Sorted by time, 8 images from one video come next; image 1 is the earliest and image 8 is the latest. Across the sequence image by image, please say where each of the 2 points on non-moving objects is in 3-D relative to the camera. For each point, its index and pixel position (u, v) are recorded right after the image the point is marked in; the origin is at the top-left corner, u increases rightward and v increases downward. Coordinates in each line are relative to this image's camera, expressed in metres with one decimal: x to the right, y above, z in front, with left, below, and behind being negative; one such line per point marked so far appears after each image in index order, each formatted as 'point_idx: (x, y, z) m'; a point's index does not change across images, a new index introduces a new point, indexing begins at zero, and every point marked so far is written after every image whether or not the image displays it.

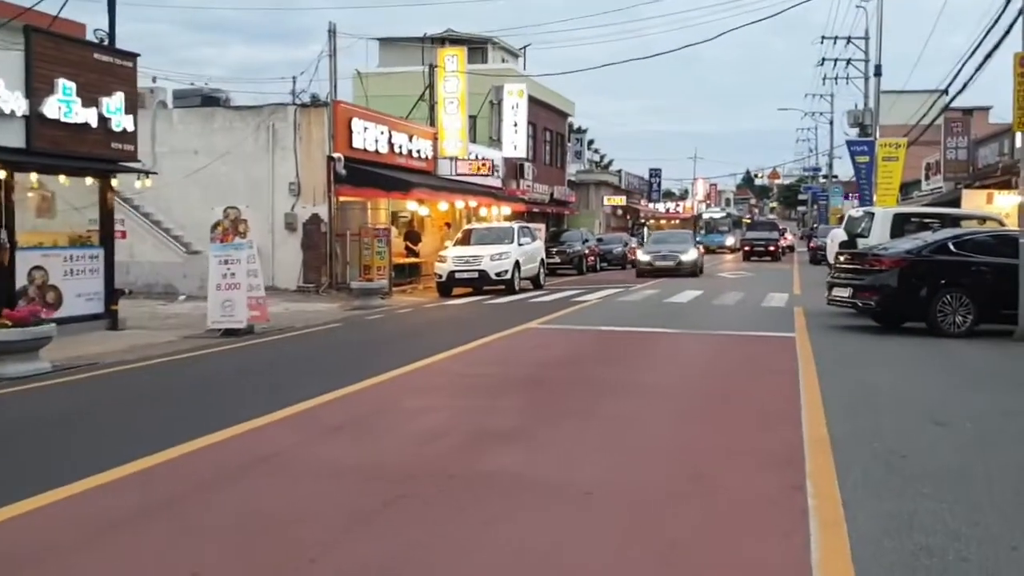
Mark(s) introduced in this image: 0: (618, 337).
0: (+1.6, -0.7, +14.6) m
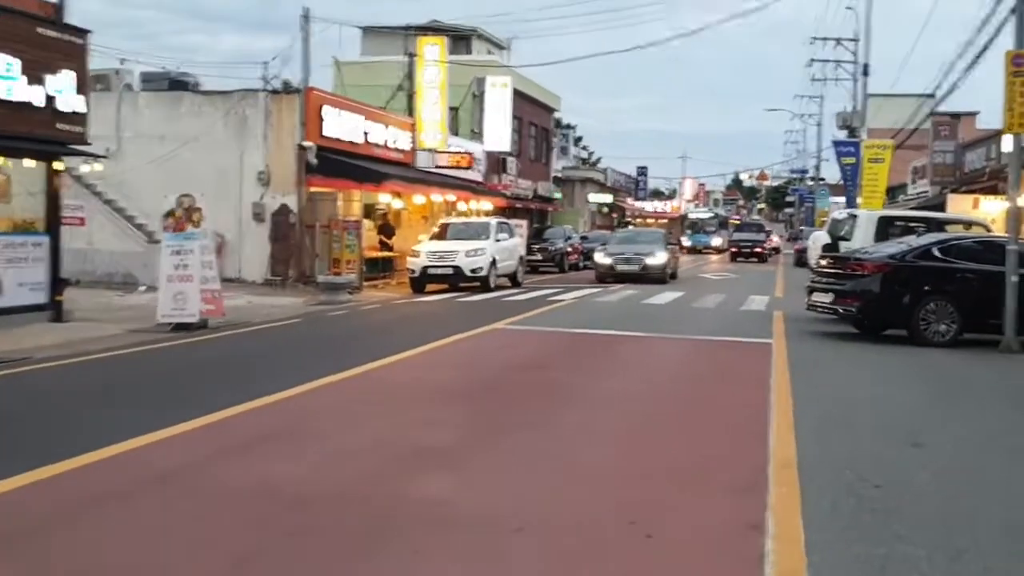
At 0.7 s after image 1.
0: (+1.1, -0.7, +13.9) m
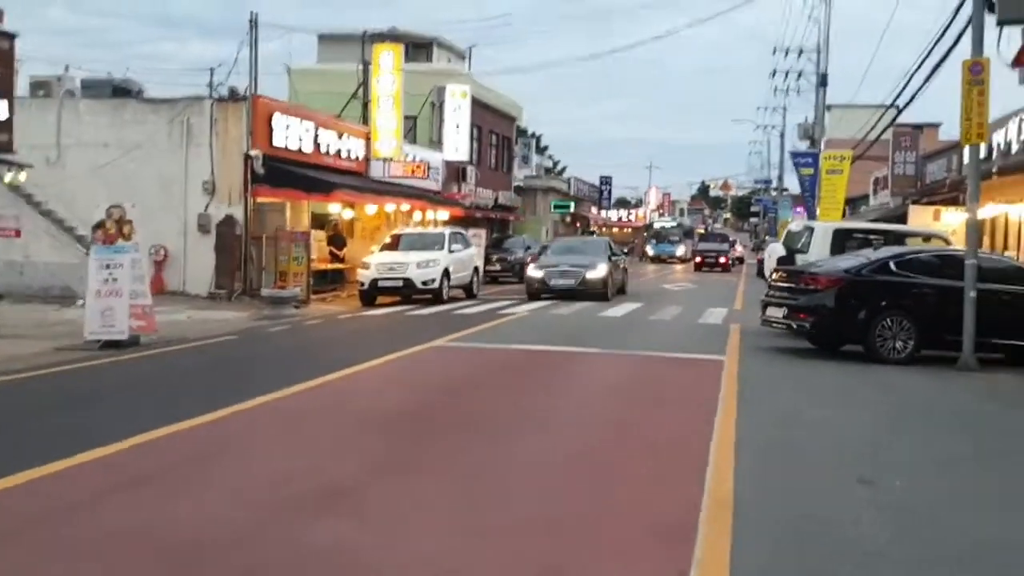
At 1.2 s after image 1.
0: (+0.3, -0.9, +13.4) m
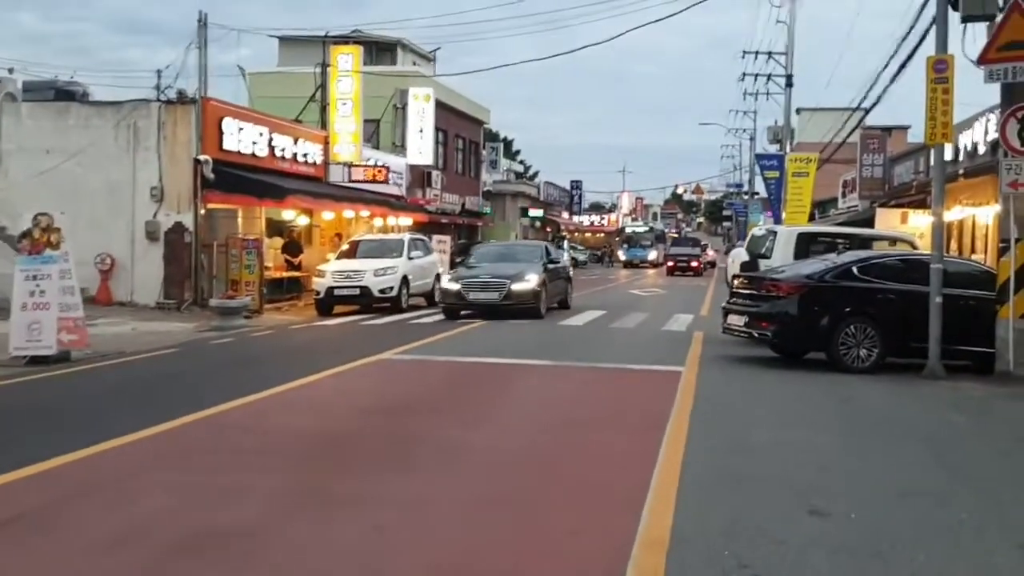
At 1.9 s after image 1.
0: (-0.4, -1.0, +12.8) m
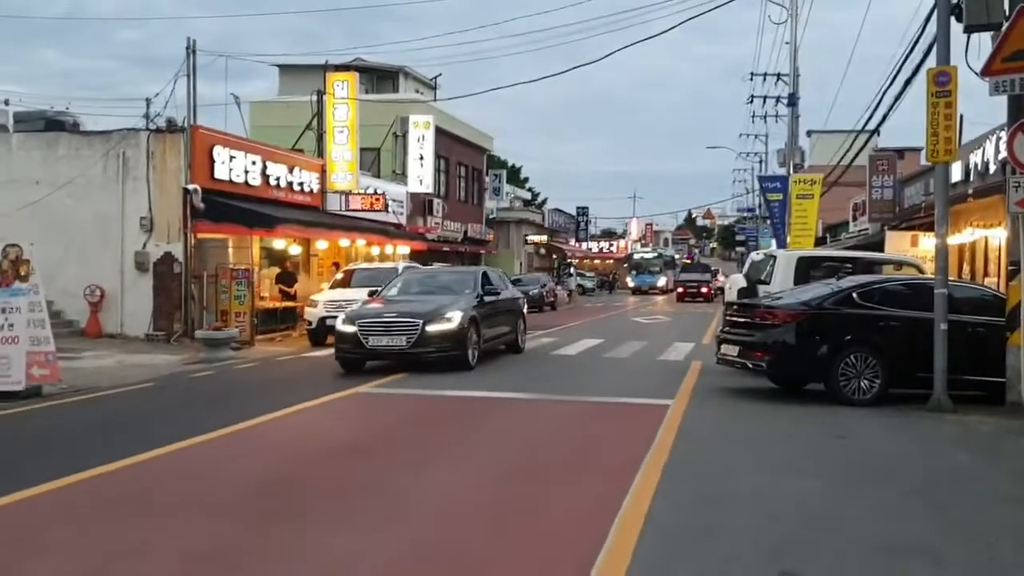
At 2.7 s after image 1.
0: (-0.6, -1.4, +12.2) m
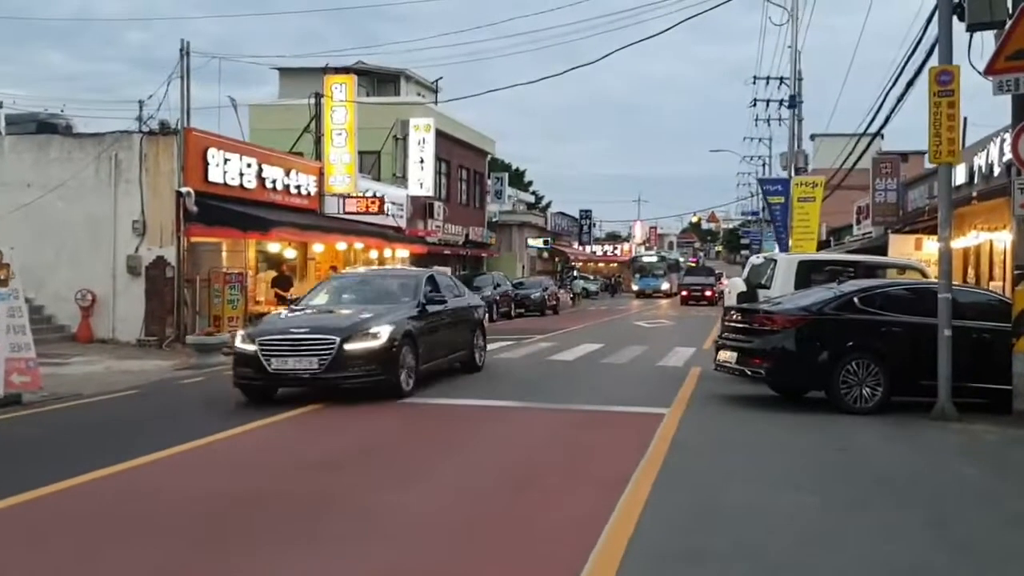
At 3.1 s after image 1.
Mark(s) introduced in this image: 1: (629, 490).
0: (-0.7, -1.5, +11.9) m
1: (+1.0, -1.6, +7.9) m
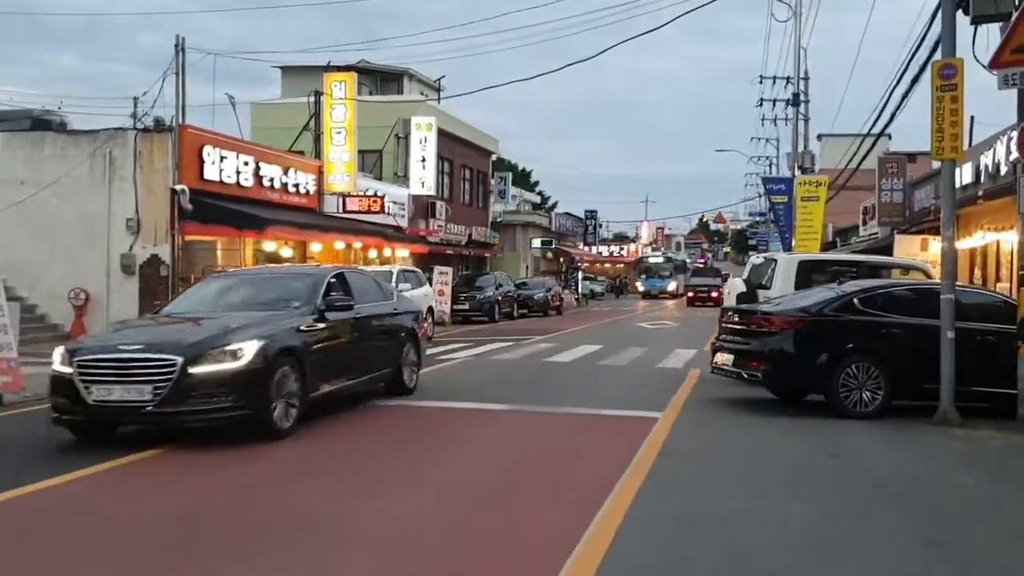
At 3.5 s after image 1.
0: (-0.8, -1.5, +11.6) m
1: (+0.8, -1.6, +7.6) m
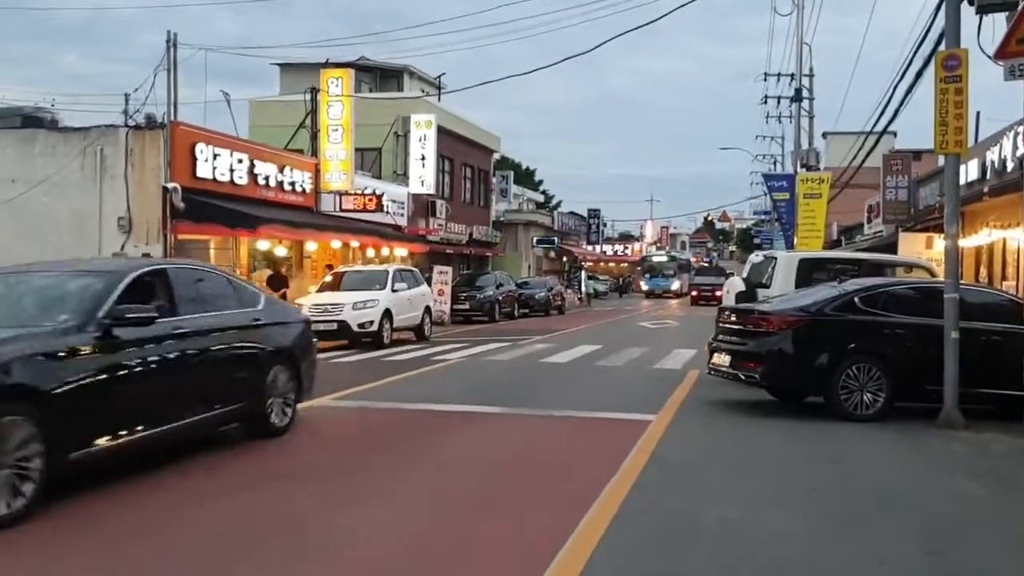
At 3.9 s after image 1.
0: (-0.9, -1.5, +11.2) m
1: (+0.7, -1.6, +7.2) m
